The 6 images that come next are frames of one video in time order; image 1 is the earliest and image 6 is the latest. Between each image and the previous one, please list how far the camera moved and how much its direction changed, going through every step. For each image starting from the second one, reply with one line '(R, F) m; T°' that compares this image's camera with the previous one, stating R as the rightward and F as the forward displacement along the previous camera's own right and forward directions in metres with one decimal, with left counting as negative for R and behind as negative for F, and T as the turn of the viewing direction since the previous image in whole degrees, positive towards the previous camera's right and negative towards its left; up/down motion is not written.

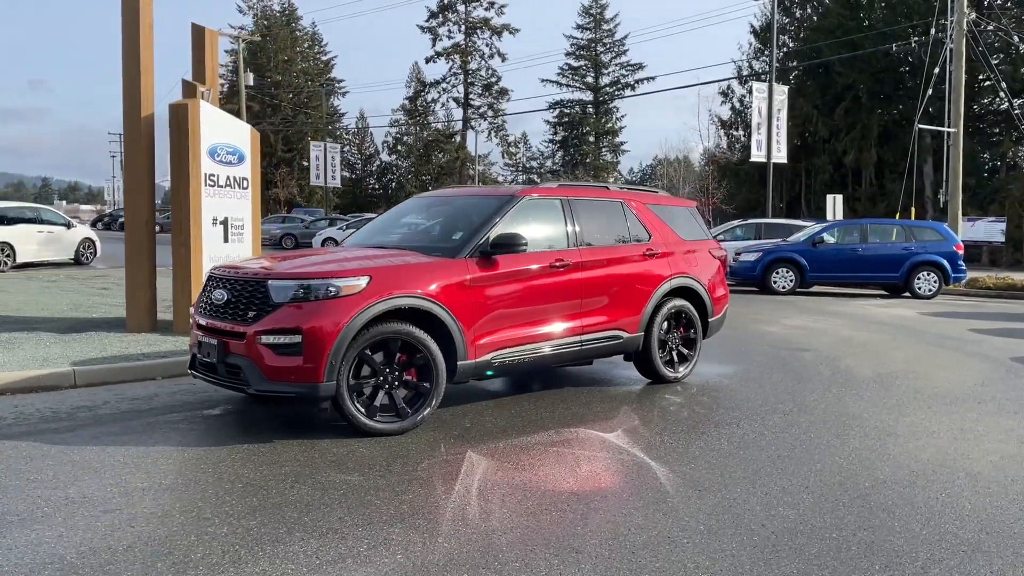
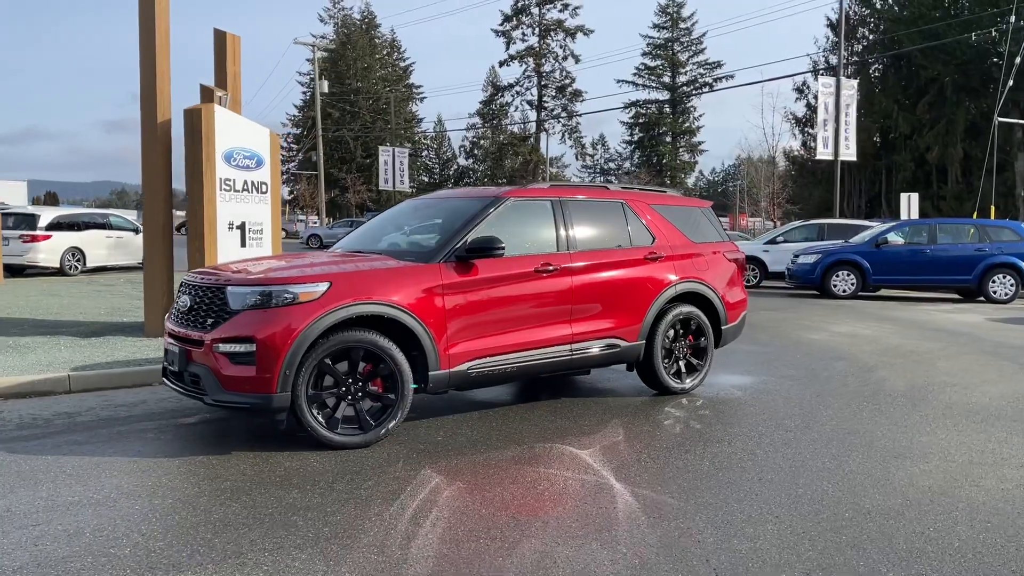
(+0.7, +0.3) m; -5°
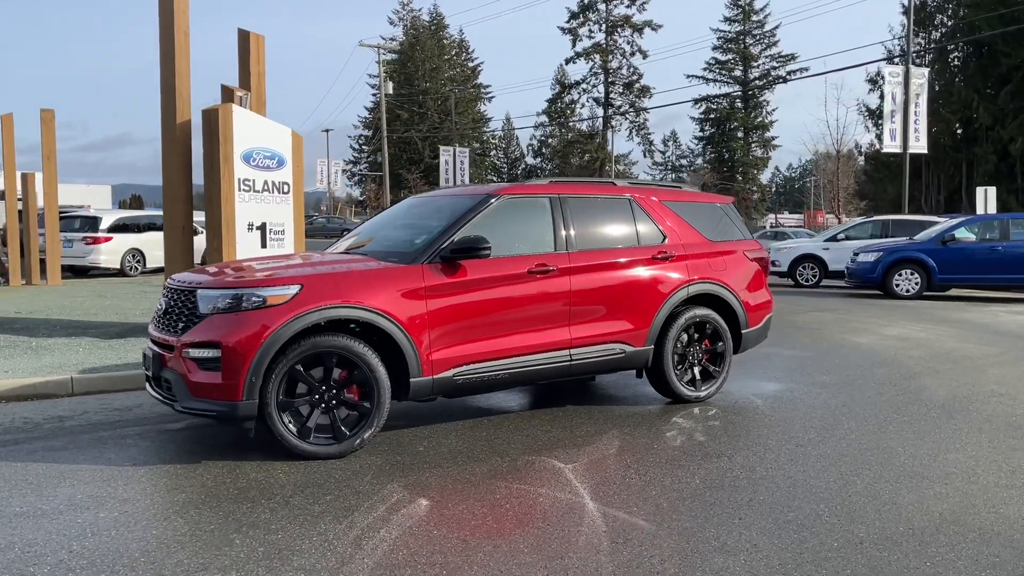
(+0.5, +0.3) m; -5°
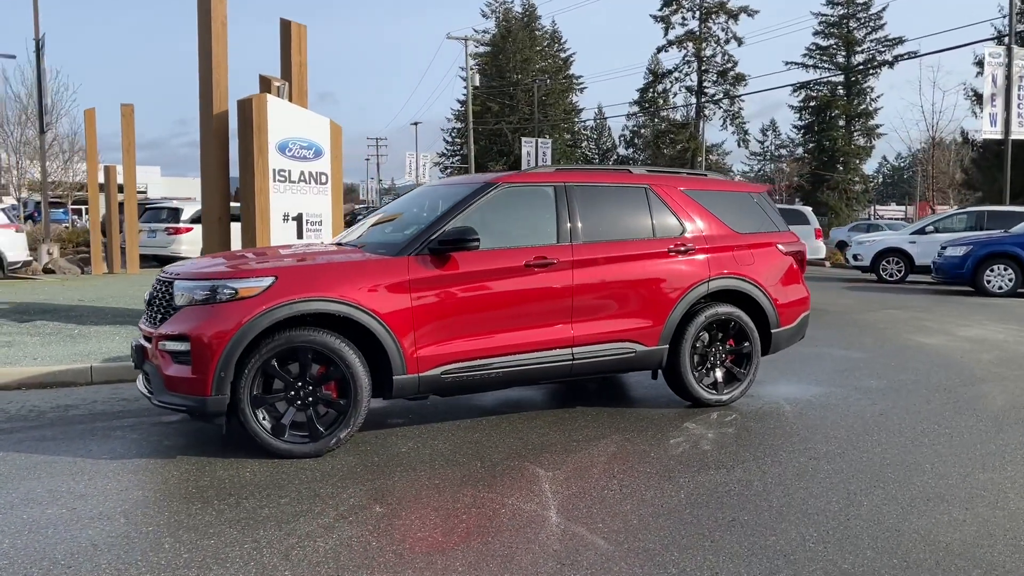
(+0.6, +0.4) m; -6°
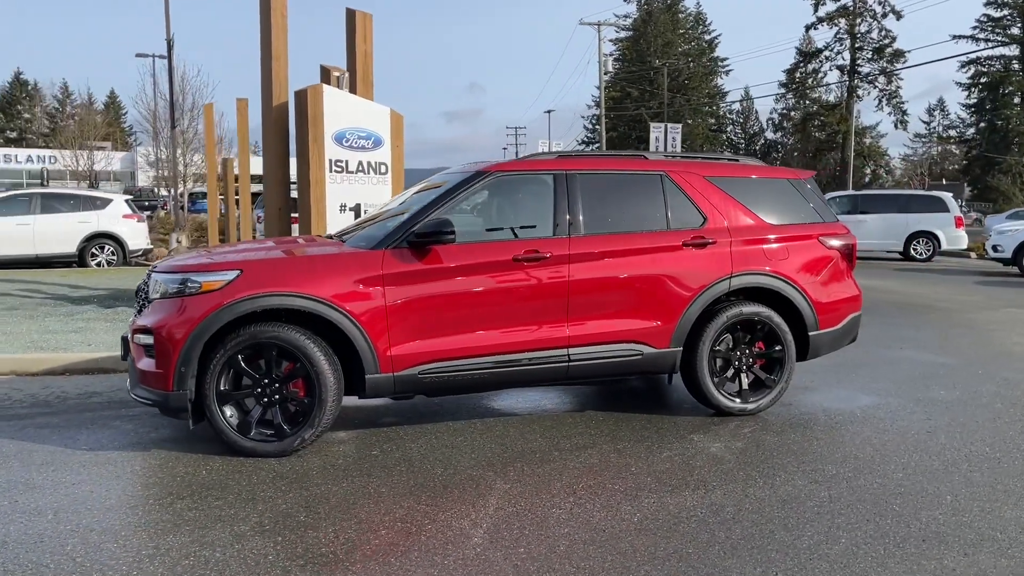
(+0.9, +0.4) m; -10°
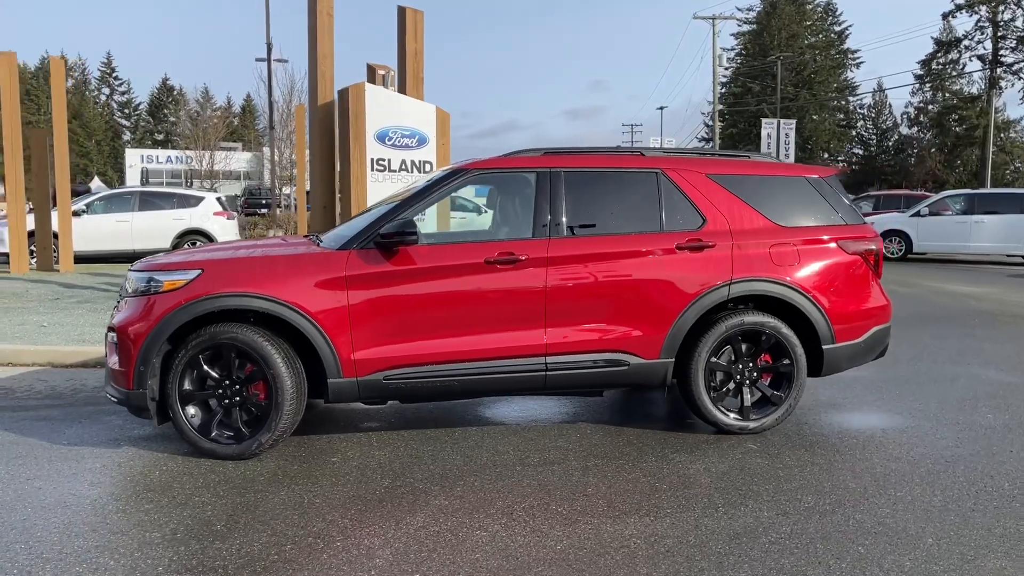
(+0.8, +0.3) m; -8°
